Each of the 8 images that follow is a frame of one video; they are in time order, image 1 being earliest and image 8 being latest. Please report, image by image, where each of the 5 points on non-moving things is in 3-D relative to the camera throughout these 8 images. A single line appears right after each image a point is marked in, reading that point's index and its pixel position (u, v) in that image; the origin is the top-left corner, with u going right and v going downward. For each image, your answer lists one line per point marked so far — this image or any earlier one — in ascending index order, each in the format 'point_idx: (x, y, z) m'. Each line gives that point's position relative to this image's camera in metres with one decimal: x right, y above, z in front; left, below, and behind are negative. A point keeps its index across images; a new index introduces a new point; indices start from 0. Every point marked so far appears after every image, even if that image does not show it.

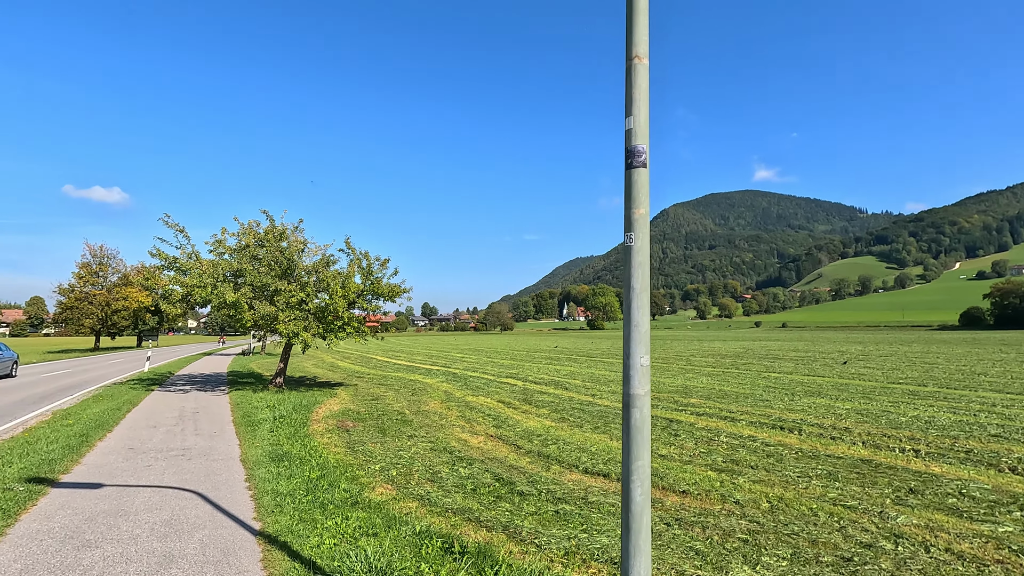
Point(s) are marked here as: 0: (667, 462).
0: (+3.1, -3.5, +10.0) m
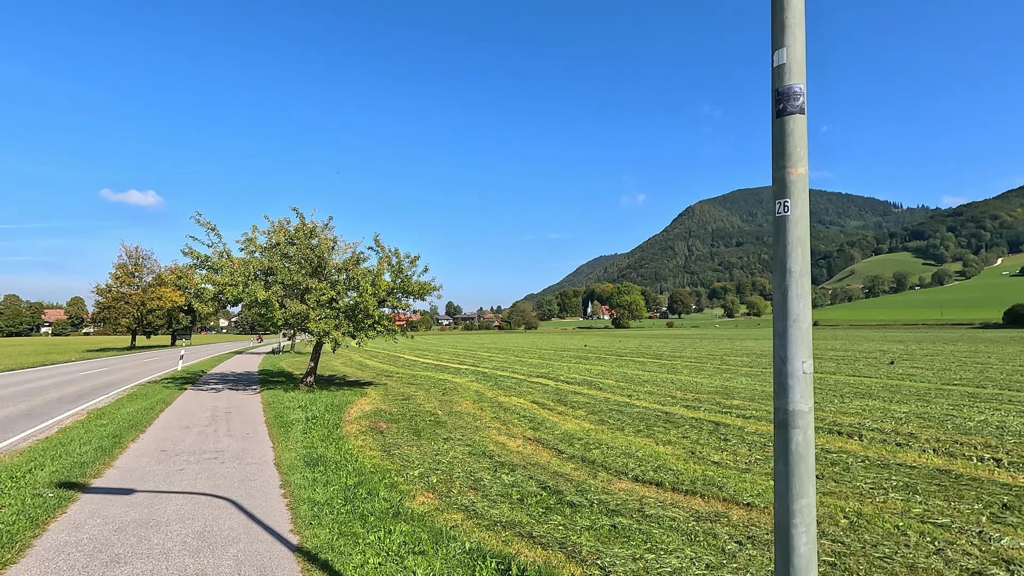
0: (+3.9, -3.4, +9.3) m
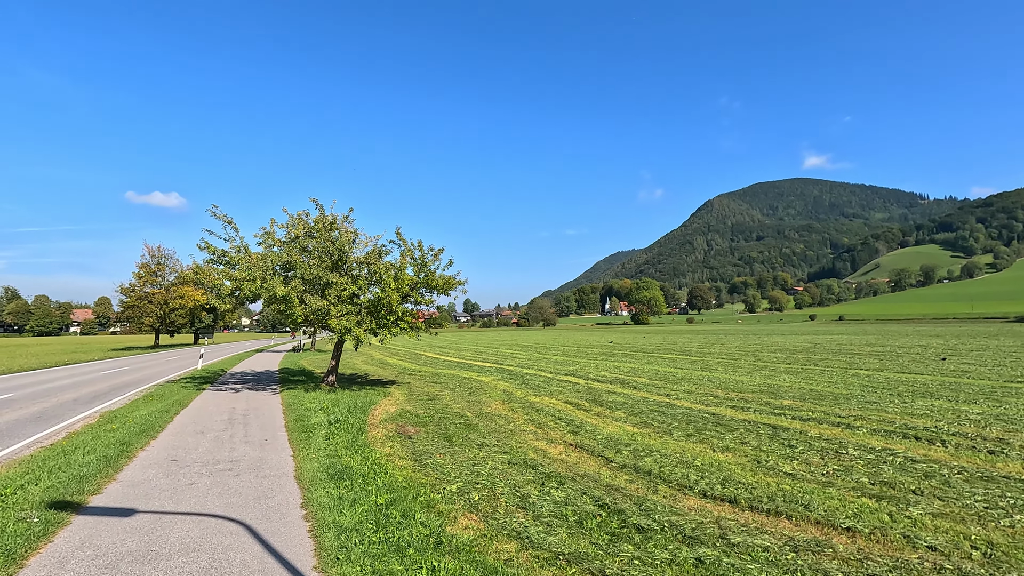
0: (+4.7, -3.2, +8.1) m
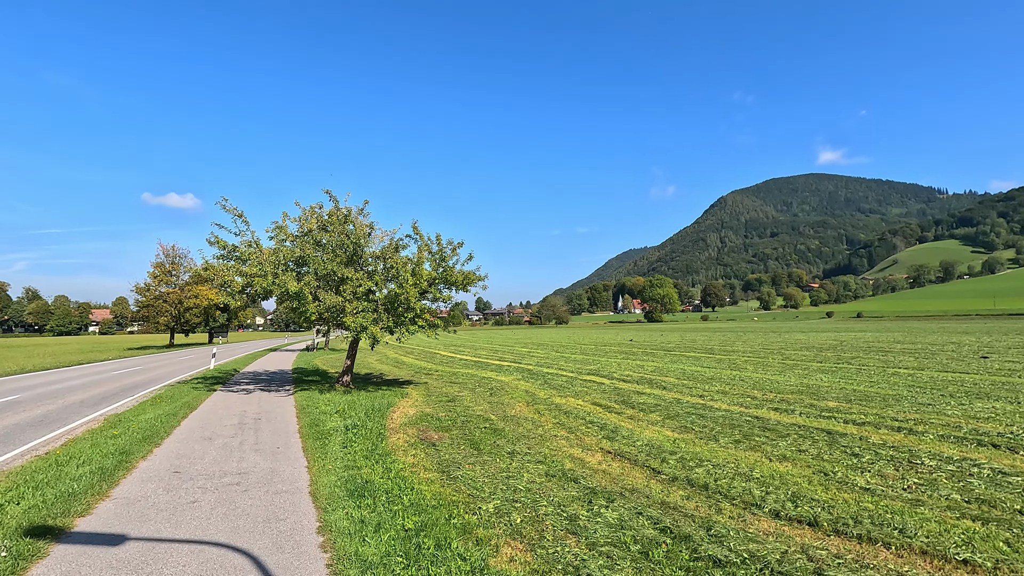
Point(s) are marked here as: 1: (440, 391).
0: (+5.3, -3.0, +7.1) m
1: (-2.8, -4.0, +19.0) m
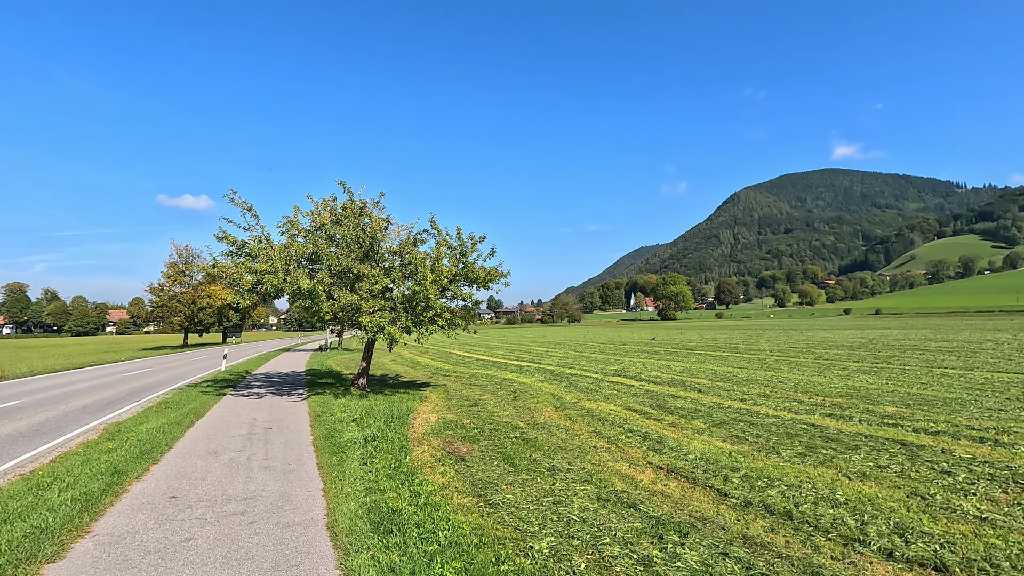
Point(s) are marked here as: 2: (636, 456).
0: (+5.9, -2.9, +5.9) m
1: (-1.9, -3.9, +18.0) m
2: (+2.4, -3.2, +9.5) m
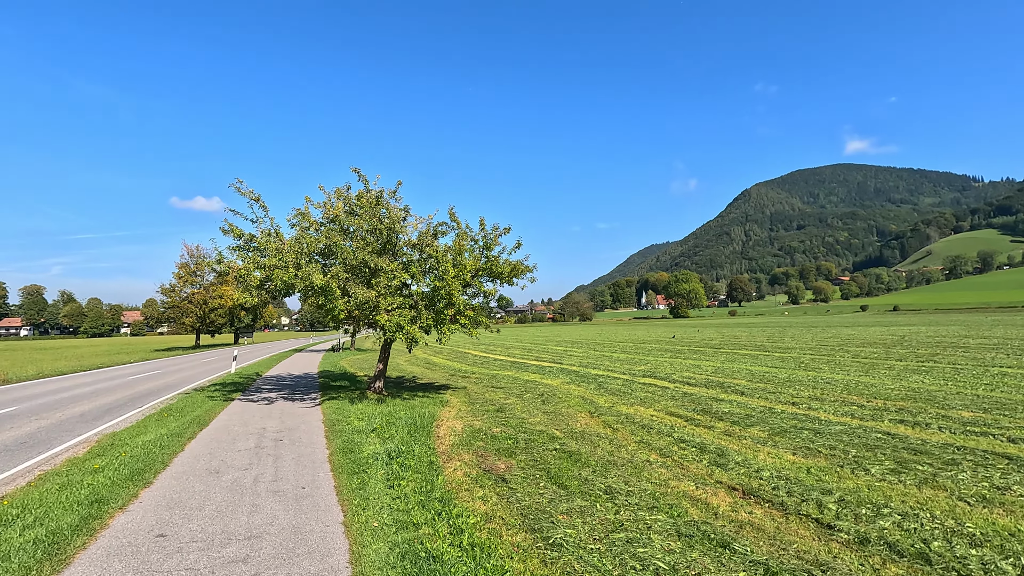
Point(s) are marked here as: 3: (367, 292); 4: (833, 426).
0: (+6.6, -2.8, +4.5) m
1: (-1.0, -3.7, +16.8) m
2: (+3.1, -3.1, +8.2) m
3: (-3.8, -0.1, +13.0) m
4: (+7.4, -3.2, +11.5) m
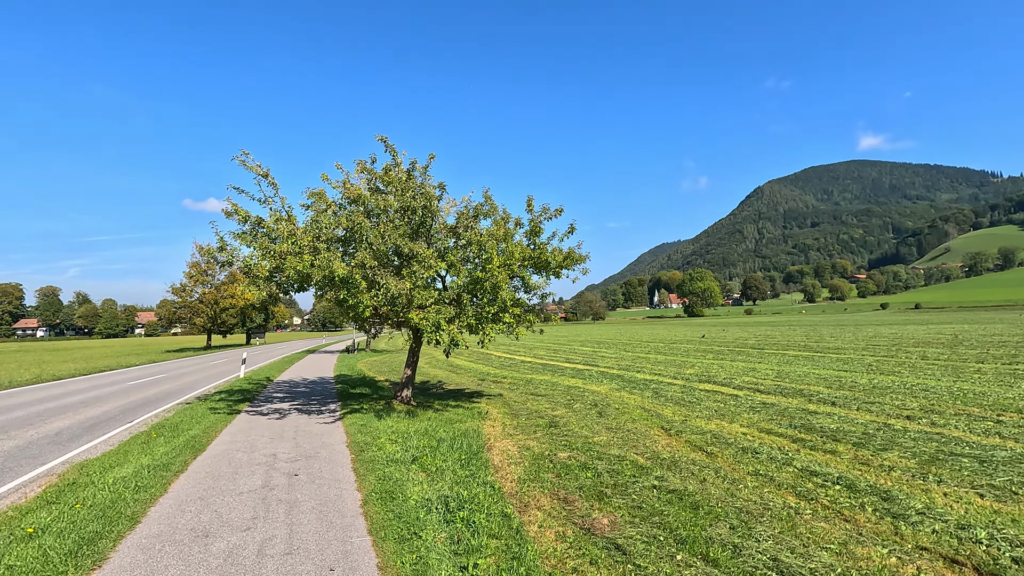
0: (+7.7, -2.5, +2.1) m
1: (+0.4, -3.5, +14.5) m
2: (+4.3, -2.8, +5.8) m
3: (-2.5, +0.1, +10.8) m
4: (+8.7, -3.0, +9.0) m
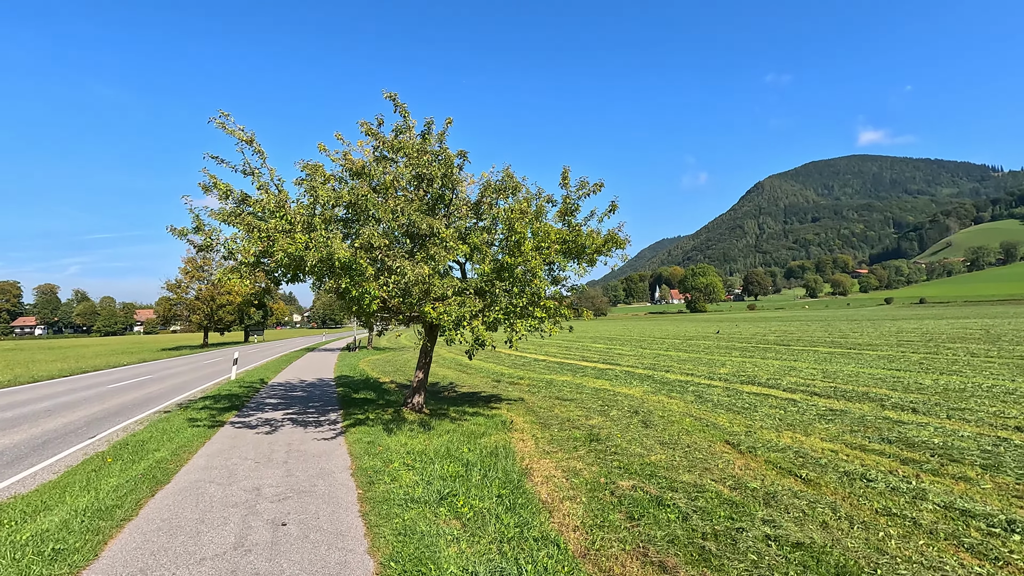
0: (+8.4, -2.3, +0.2) m
1: (+1.1, -3.2, +12.6) m
2: (+5.0, -2.6, +3.9) m
3: (-1.8, +0.3, +8.9) m
4: (+9.4, -2.7, +7.1) m
